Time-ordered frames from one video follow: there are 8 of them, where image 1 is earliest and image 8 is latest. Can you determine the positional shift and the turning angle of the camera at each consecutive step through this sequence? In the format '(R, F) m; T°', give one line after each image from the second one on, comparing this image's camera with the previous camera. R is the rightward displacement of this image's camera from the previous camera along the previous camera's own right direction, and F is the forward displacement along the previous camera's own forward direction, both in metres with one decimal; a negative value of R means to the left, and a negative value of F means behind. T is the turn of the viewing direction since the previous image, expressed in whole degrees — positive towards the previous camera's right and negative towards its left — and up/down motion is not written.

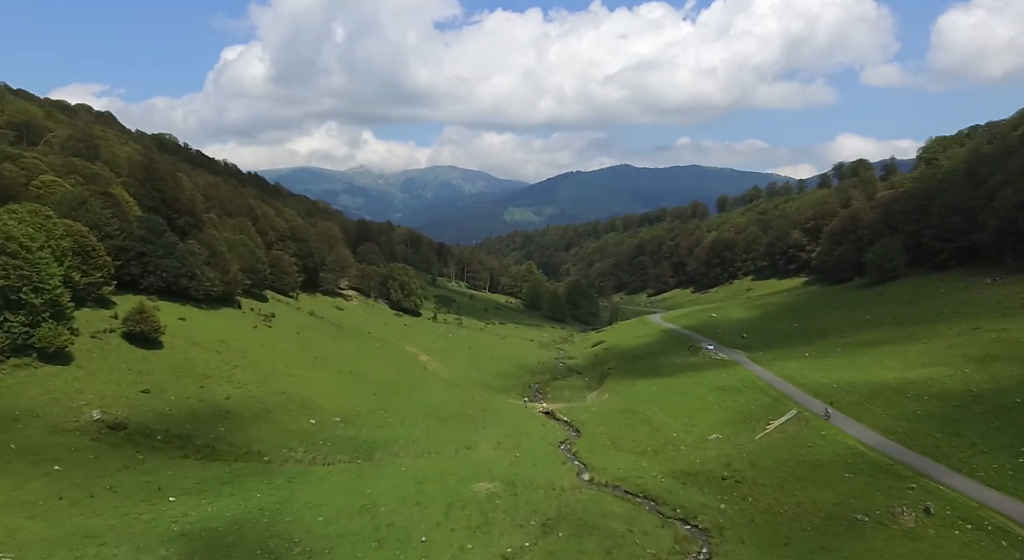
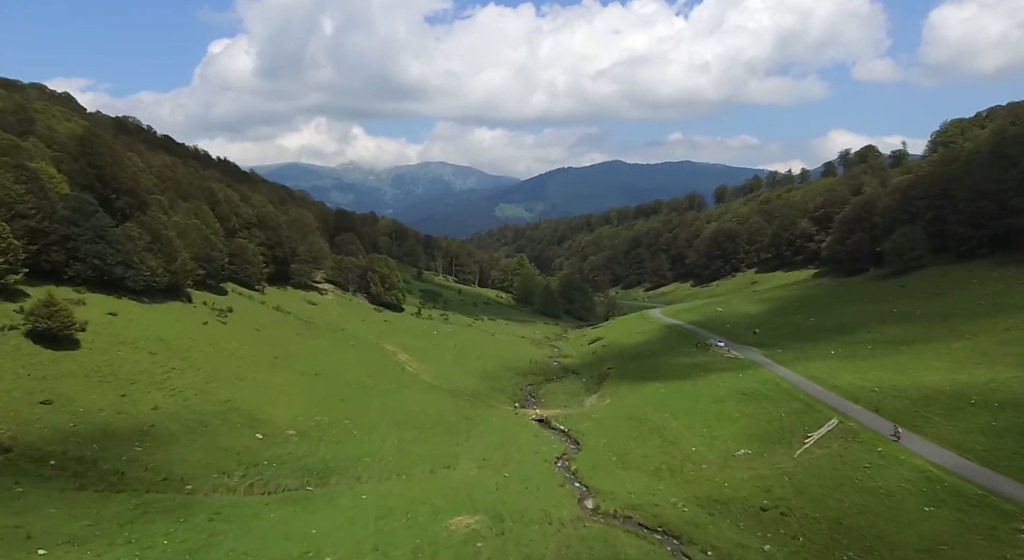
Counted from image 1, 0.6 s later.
(+0.4, +11.6) m; +1°
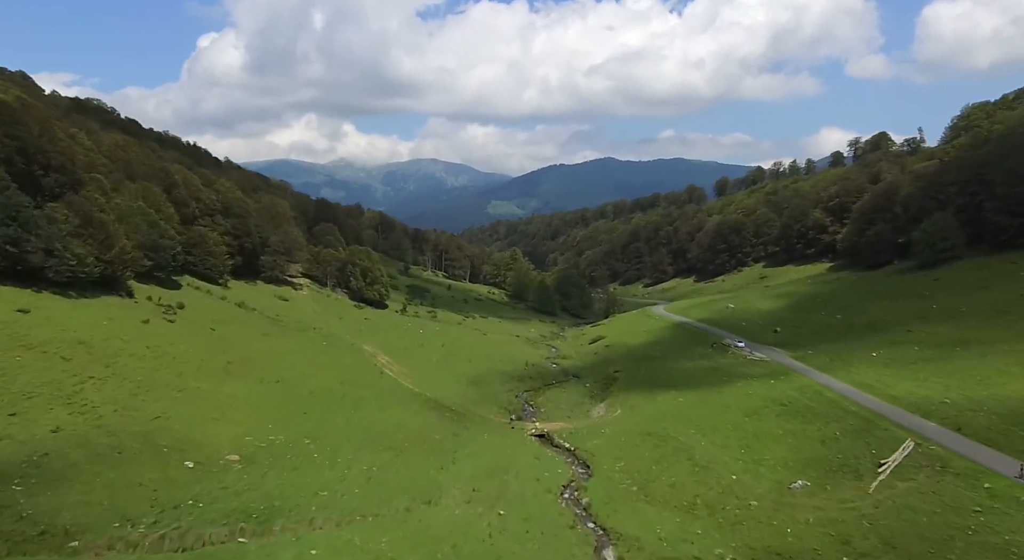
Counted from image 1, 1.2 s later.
(-0.3, +11.8) m; +1°
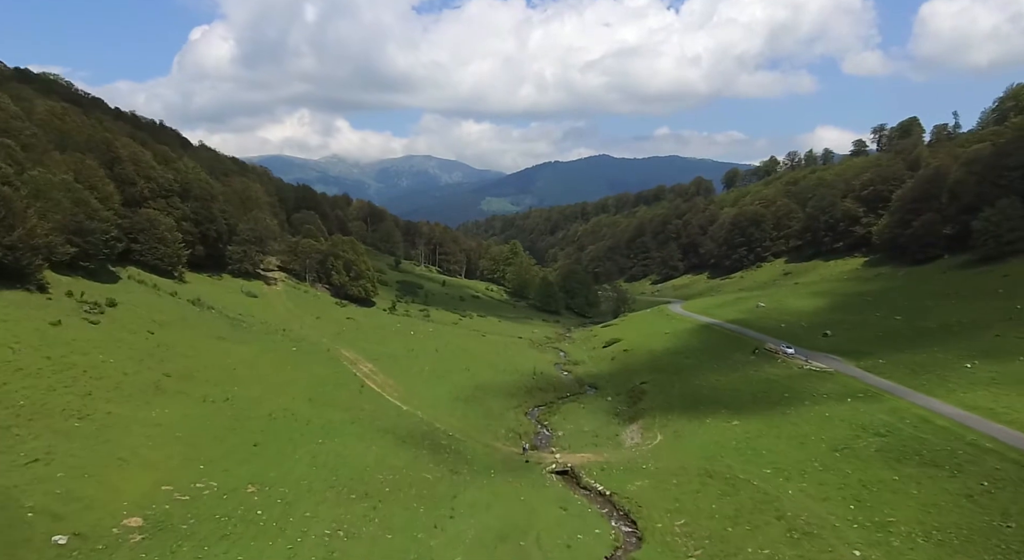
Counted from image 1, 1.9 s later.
(-1.5, +15.0) m; 0°
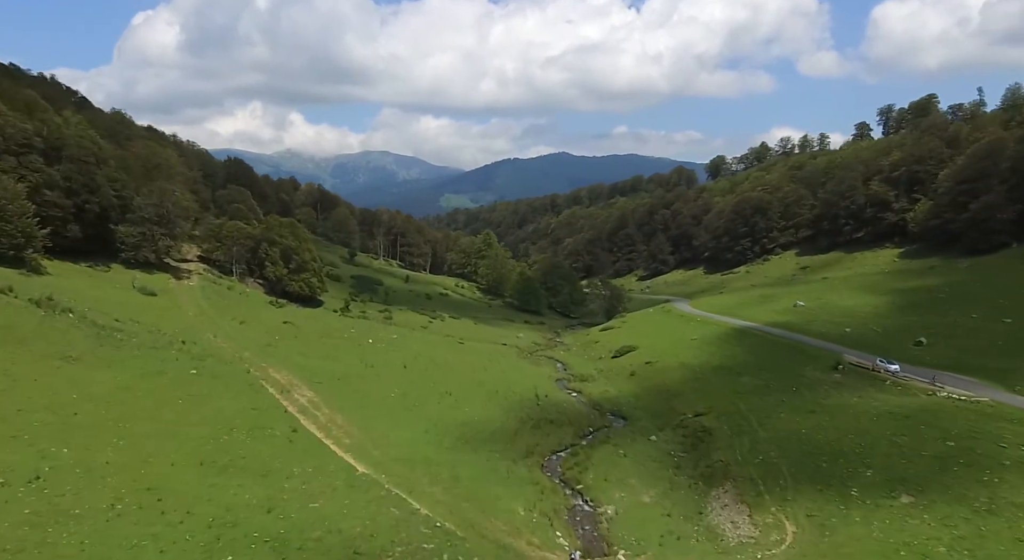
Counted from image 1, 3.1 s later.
(-3.3, +23.4) m; +3°
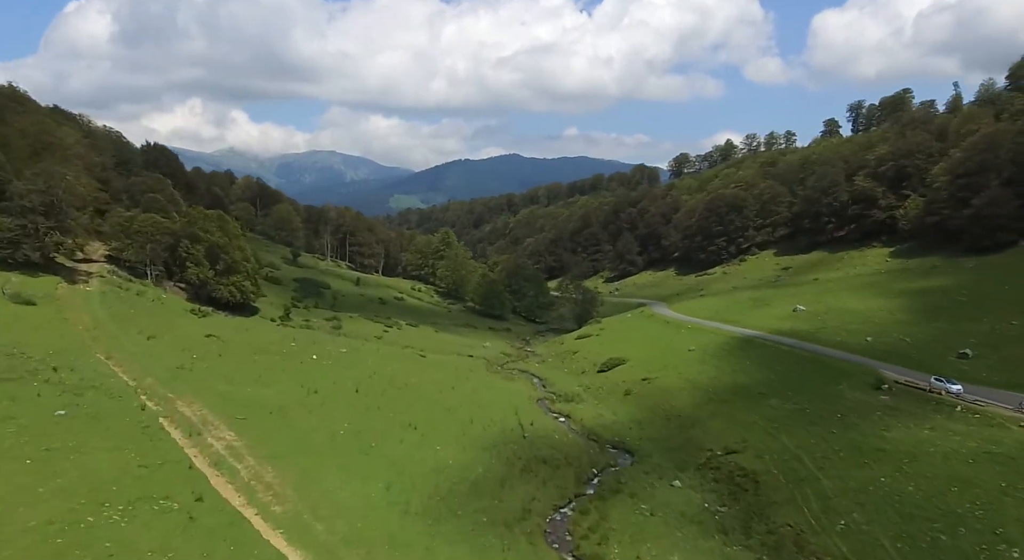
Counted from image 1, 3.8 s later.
(-2.0, +12.3) m; +4°
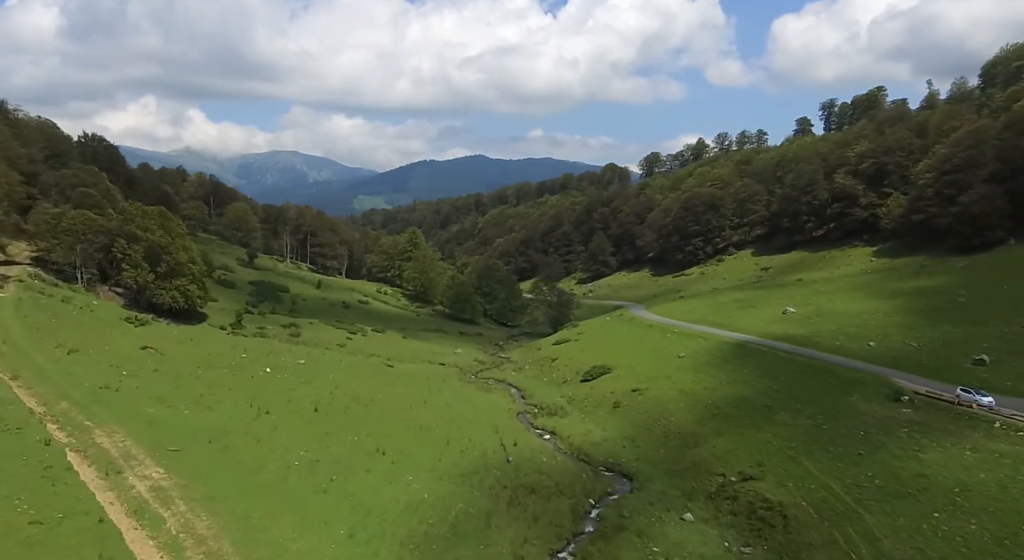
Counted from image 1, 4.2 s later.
(-0.9, +6.2) m; +3°
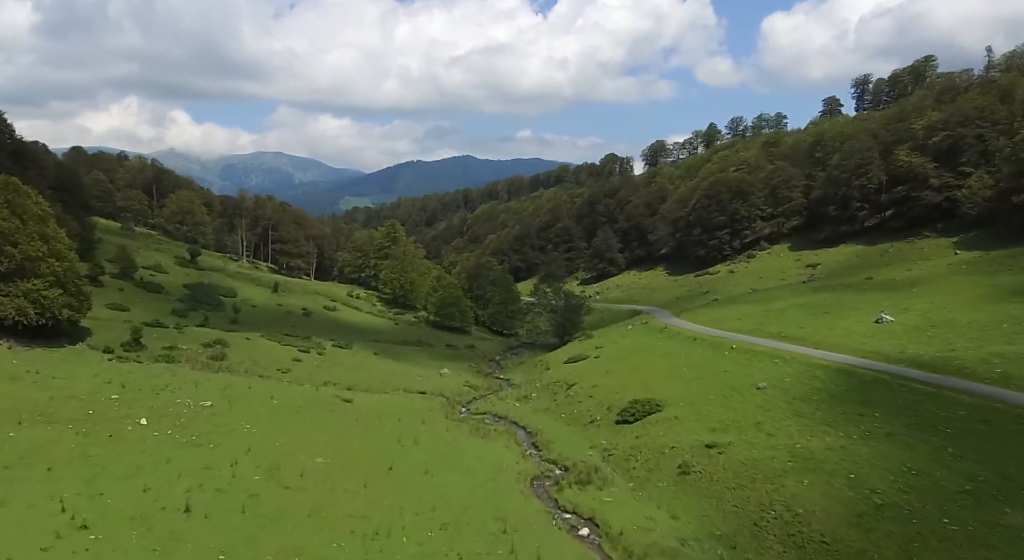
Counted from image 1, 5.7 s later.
(-1.2, +21.2) m; +1°
